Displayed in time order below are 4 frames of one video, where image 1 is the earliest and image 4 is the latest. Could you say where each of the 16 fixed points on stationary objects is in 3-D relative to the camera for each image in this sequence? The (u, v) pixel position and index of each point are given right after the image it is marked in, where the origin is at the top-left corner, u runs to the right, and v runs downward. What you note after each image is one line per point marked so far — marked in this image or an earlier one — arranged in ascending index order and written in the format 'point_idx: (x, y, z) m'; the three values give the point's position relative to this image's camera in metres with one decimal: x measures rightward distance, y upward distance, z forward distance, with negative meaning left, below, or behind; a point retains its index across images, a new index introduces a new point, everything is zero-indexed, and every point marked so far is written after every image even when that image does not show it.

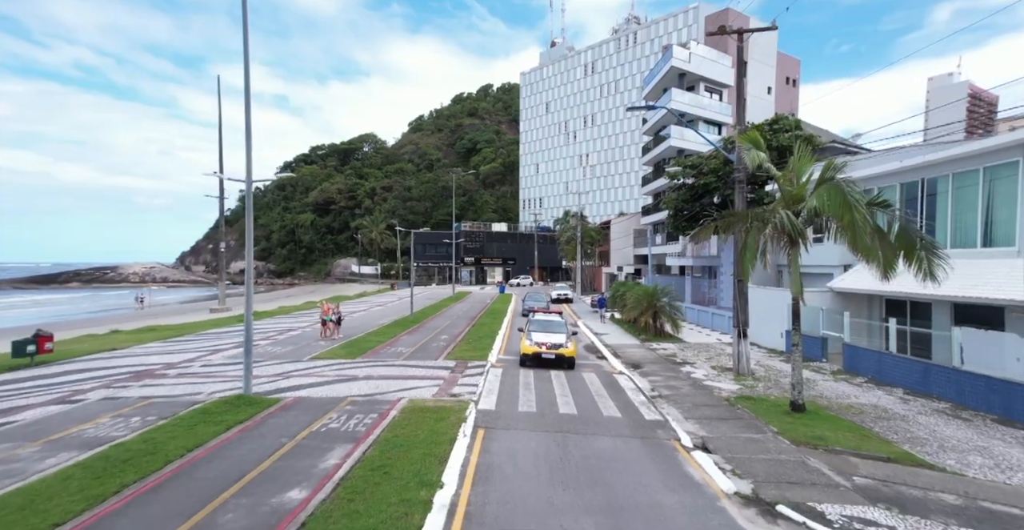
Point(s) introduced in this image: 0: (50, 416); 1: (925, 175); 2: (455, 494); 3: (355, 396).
0: (-10.9, -3.6, +10.5) m
1: (+14.9, +3.3, +15.7) m
2: (-1.0, -4.0, +7.9) m
3: (-4.6, -3.8, +13.2) m
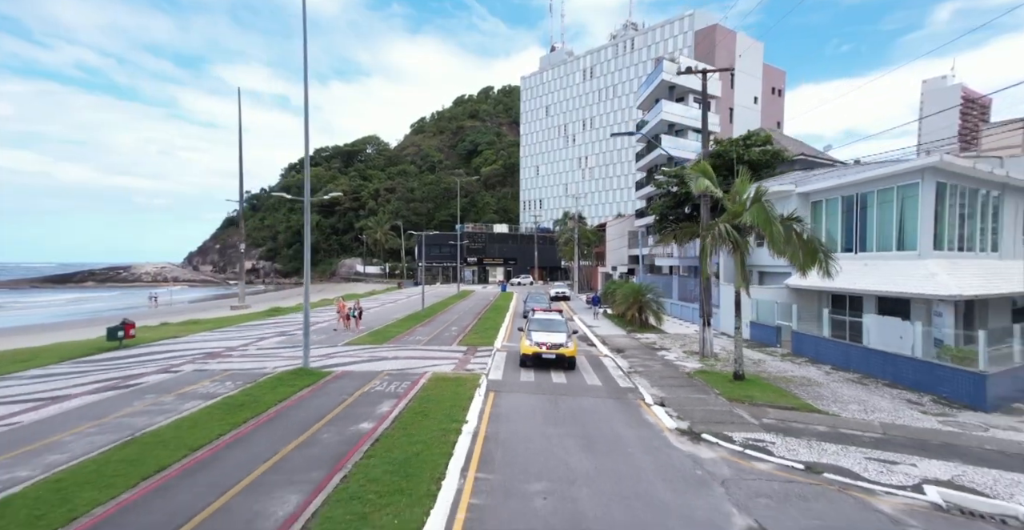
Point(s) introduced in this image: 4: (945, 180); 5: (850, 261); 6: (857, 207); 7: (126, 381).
0: (-10.8, -3.6, +13.8) m
1: (+15.0, +3.2, +19.0) m
2: (-0.9, -4.0, +11.1) m
3: (-4.5, -3.8, +16.5) m
4: (+16.1, +3.2, +16.5) m
5: (+14.7, +0.2, +19.3) m
6: (+15.1, +2.6, +19.3) m
7: (-11.8, -3.6, +13.6) m
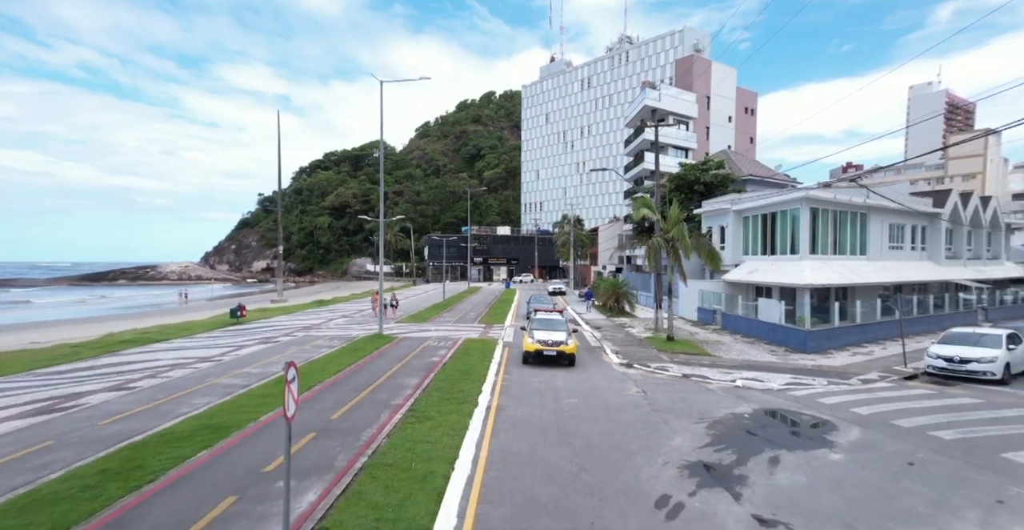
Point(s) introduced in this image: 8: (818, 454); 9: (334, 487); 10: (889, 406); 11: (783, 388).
0: (-10.4, -3.6, +21.1) m
1: (+15.4, +3.3, +26.2) m
2: (-0.5, -4.0, +18.4) m
3: (-4.2, -3.8, +23.8) m
4: (+16.5, +3.2, +23.8) m
5: (+15.1, +0.2, +26.6) m
6: (+15.5, +2.6, +26.6) m
7: (-11.4, -3.5, +20.9) m
8: (+6.3, -3.9, +9.2) m
9: (-3.0, -3.7, +7.4) m
10: (+10.3, -3.8, +12.1) m
11: (+8.7, -3.9, +14.2) m
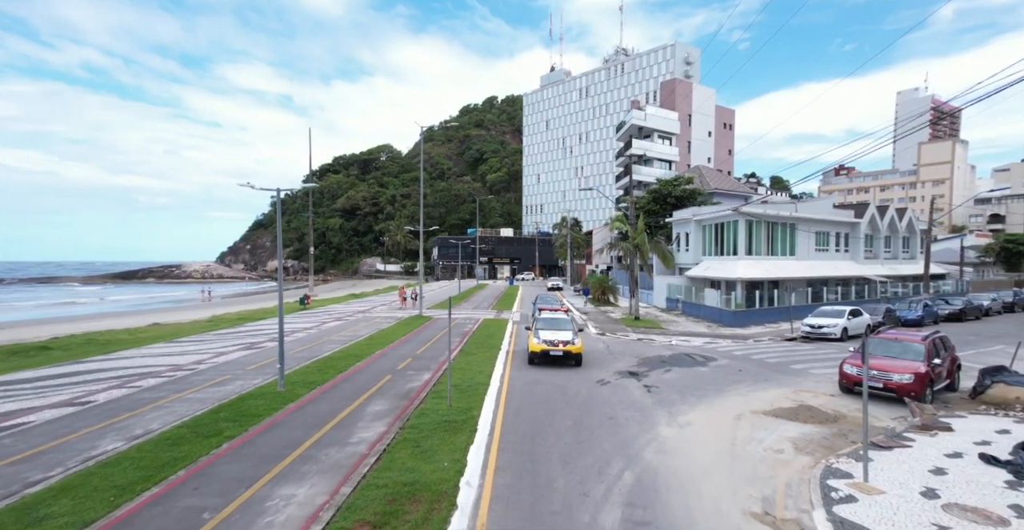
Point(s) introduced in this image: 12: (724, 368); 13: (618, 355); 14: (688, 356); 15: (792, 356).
0: (-10.0, -3.5, +28.3) m
1: (+15.9, +3.4, +33.4) m
2: (-0.1, -3.9, +25.6) m
3: (-3.7, -3.7, +31.0) m
4: (+16.9, +3.3, +31.0) m
5: (+15.5, +0.3, +33.8) m
6: (+15.9, +2.7, +33.7) m
7: (-11.0, -3.4, +28.2) m
8: (+6.8, -3.8, +16.4) m
9: (-2.5, -3.6, +14.6) m
10: (+10.7, -3.8, +19.3) m
11: (+9.2, -3.8, +21.4) m
12: (+7.8, -3.8, +16.2) m
13: (+4.6, -3.9, +19.0) m
14: (+7.4, -3.9, +18.6) m
15: (+11.2, -3.6, +17.7) m
